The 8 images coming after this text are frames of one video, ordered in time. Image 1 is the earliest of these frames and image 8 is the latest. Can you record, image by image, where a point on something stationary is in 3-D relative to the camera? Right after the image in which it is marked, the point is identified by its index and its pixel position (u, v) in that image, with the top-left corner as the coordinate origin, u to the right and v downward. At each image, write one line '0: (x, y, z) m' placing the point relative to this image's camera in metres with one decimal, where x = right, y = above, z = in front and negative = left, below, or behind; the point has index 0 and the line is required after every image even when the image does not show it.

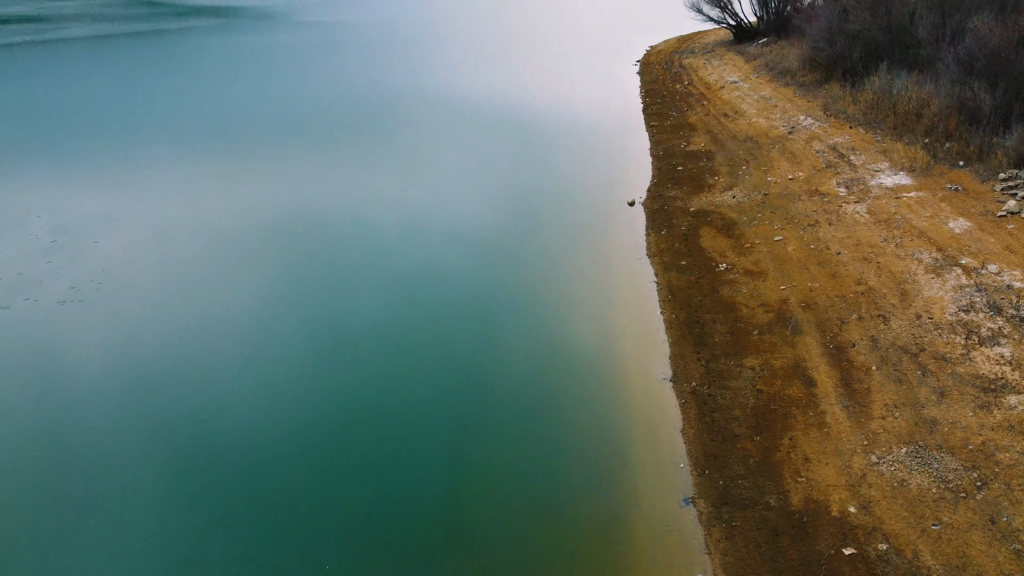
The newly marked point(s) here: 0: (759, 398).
0: (+2.0, -0.9, +6.6) m
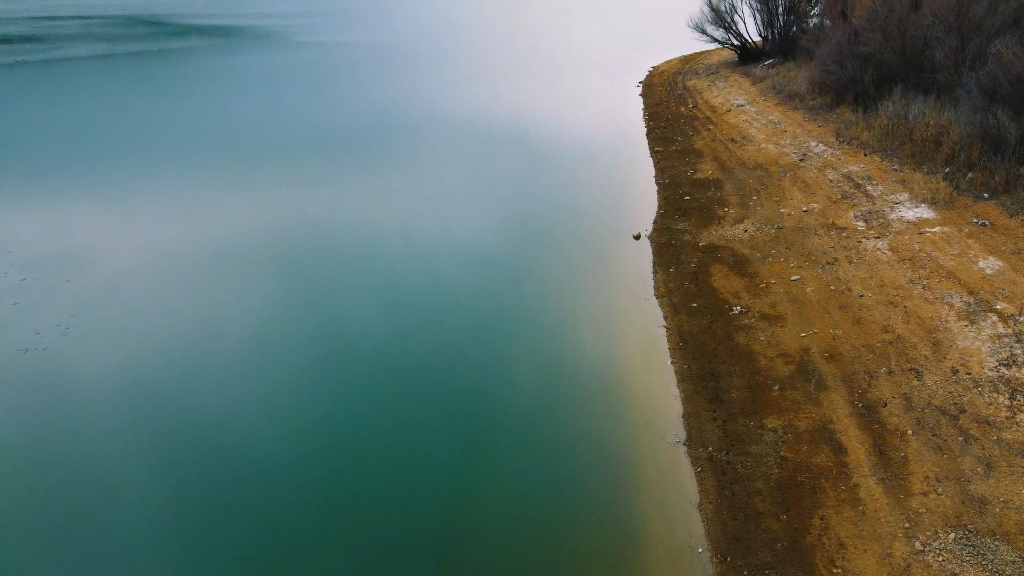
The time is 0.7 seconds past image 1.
0: (+1.9, -1.3, +5.9) m
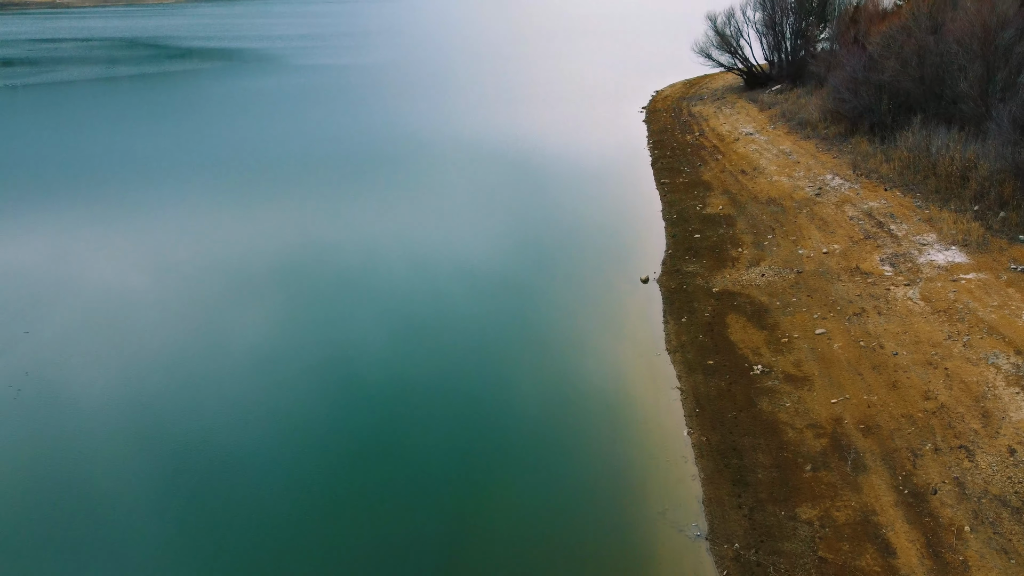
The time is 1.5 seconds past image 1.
0: (+1.9, -1.7, +5.1) m
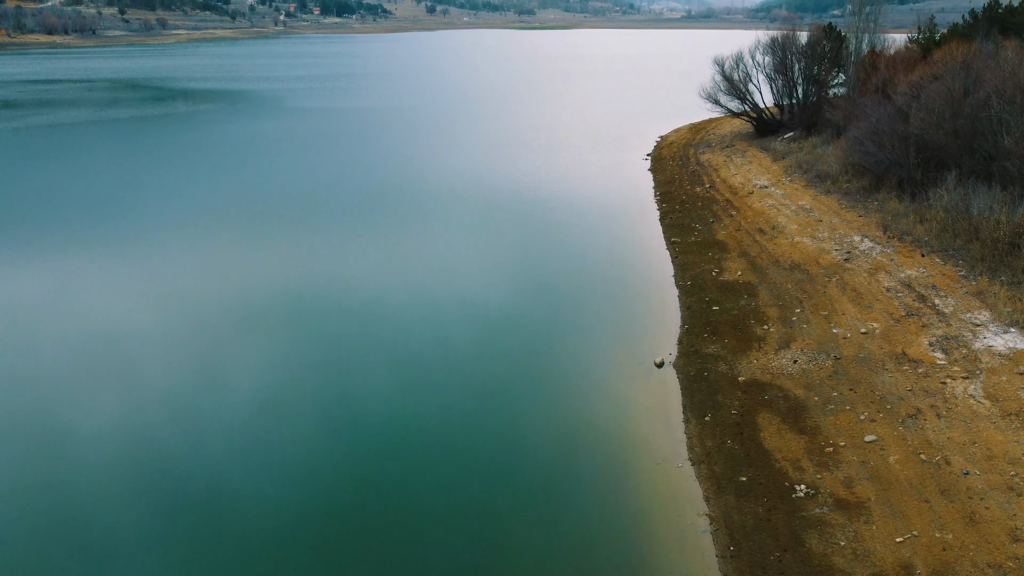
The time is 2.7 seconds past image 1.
0: (+1.9, -2.4, +3.9) m
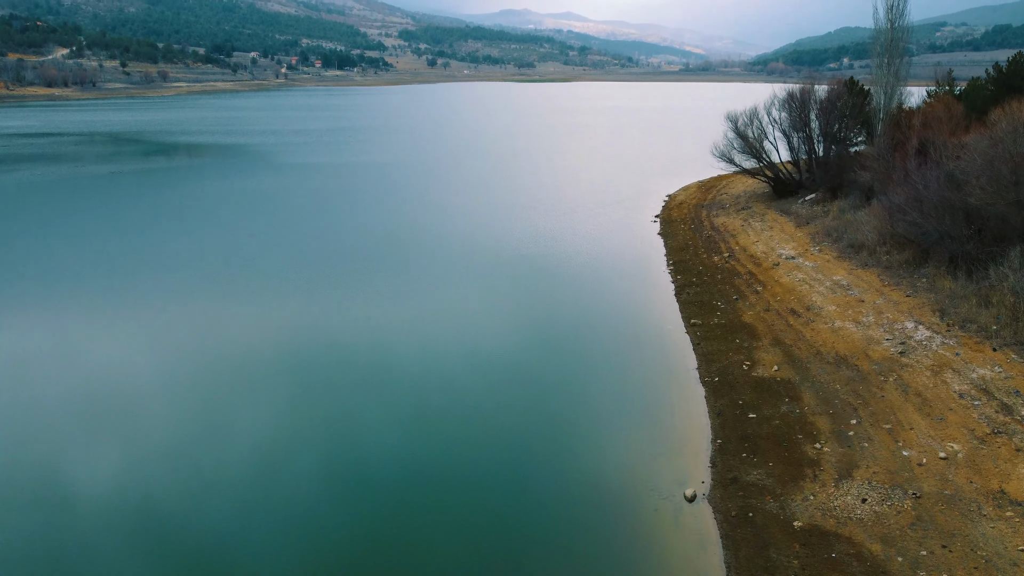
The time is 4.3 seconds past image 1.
0: (+1.8, -3.1, +2.0) m
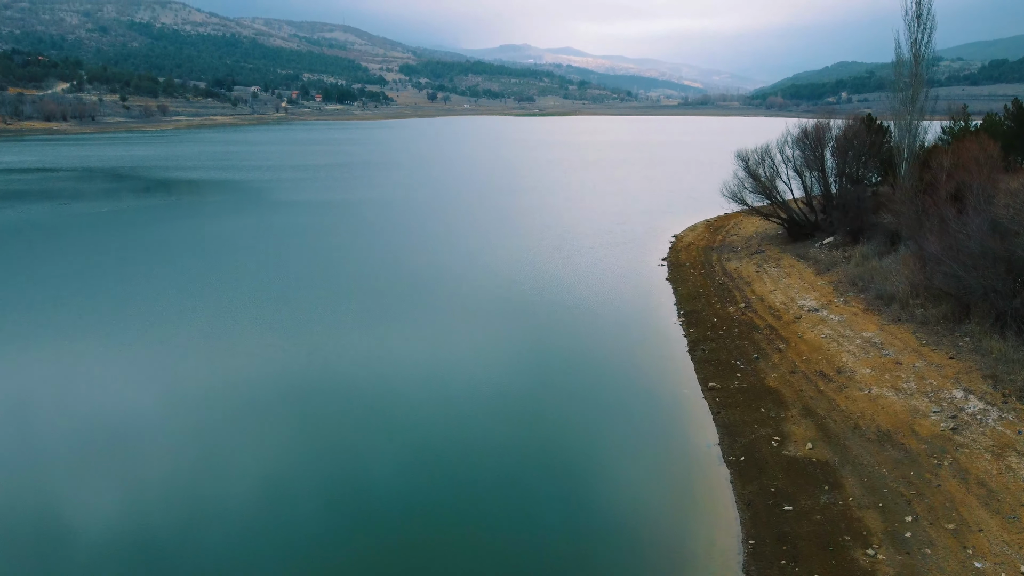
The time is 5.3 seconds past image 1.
0: (+1.8, -3.5, +0.8) m
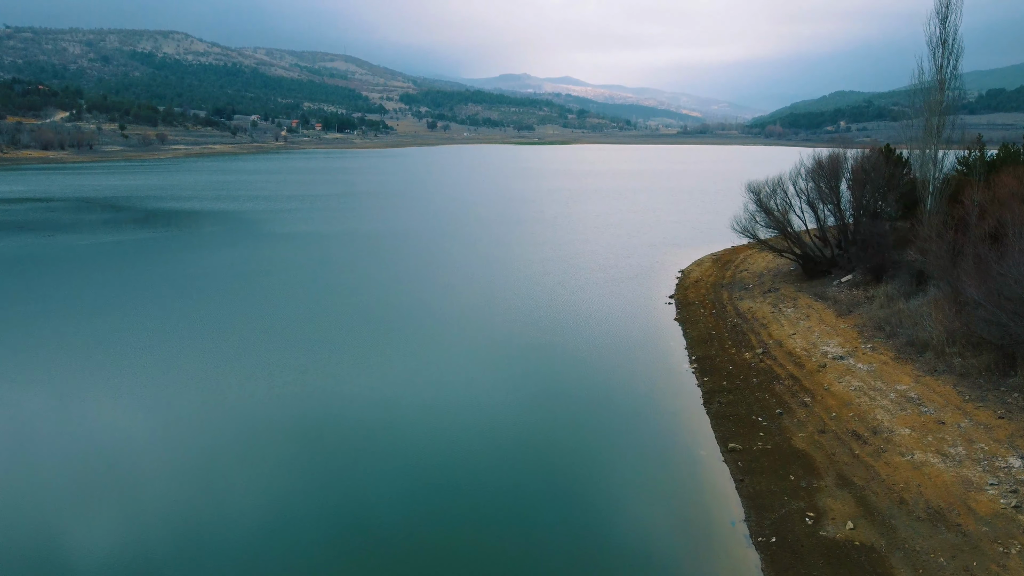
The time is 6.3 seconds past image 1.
0: (+1.8, -3.8, -0.4) m
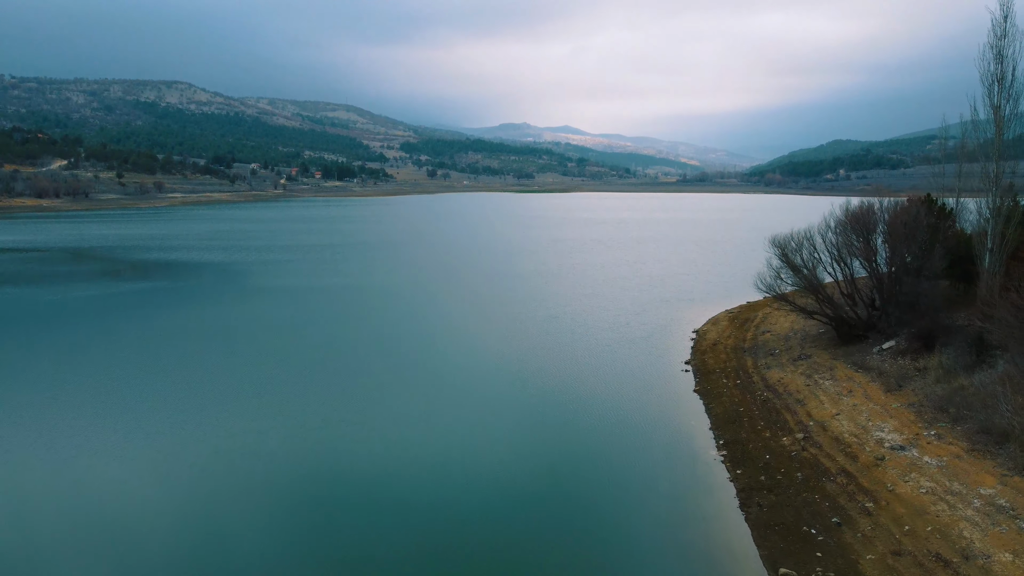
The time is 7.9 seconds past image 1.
0: (+1.7, -4.0, -2.4) m
